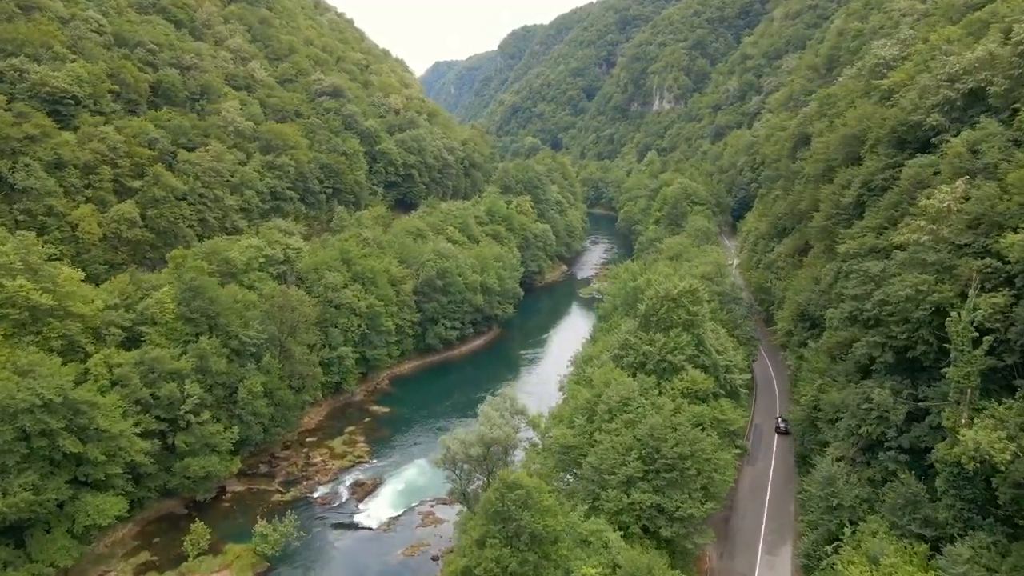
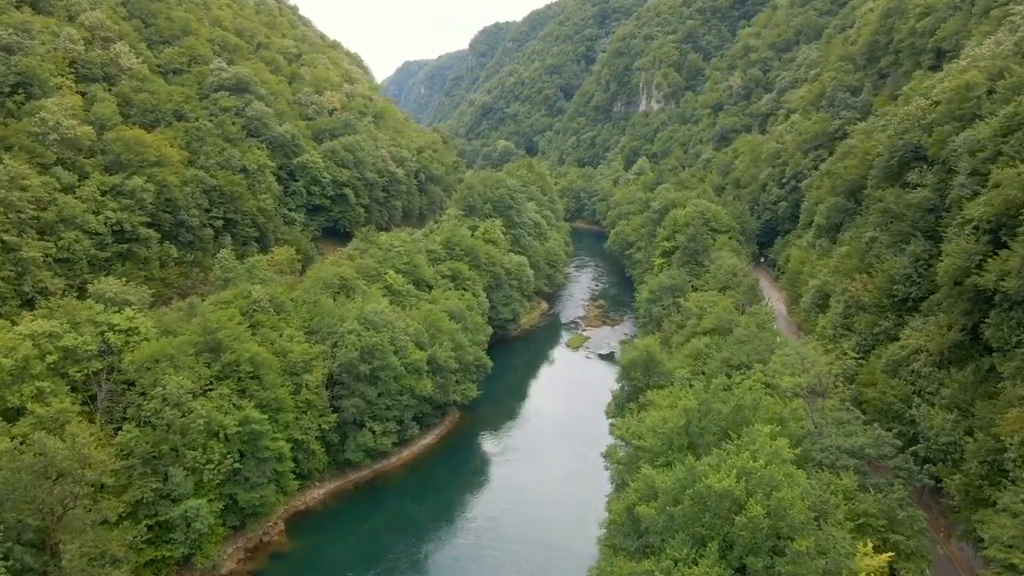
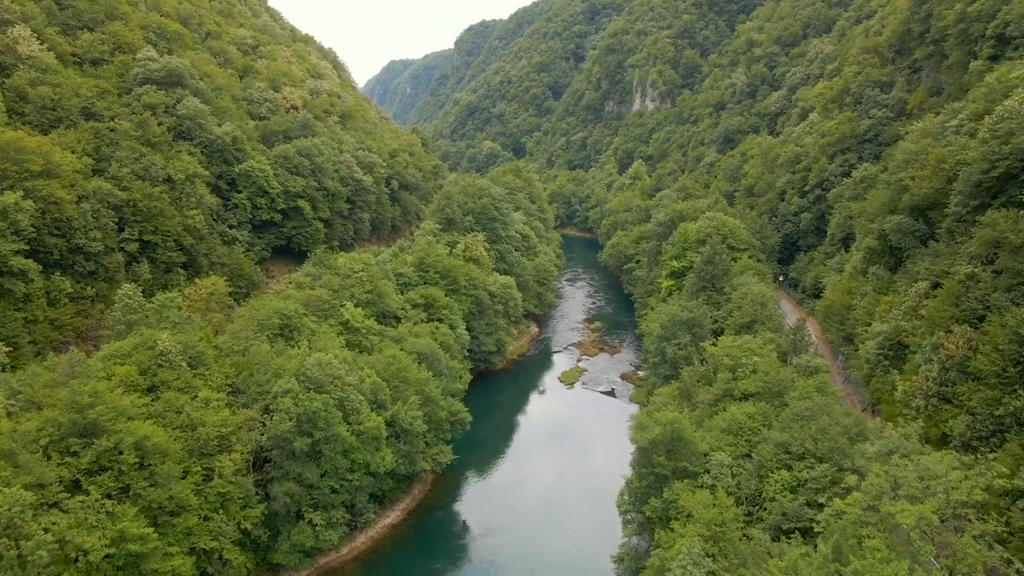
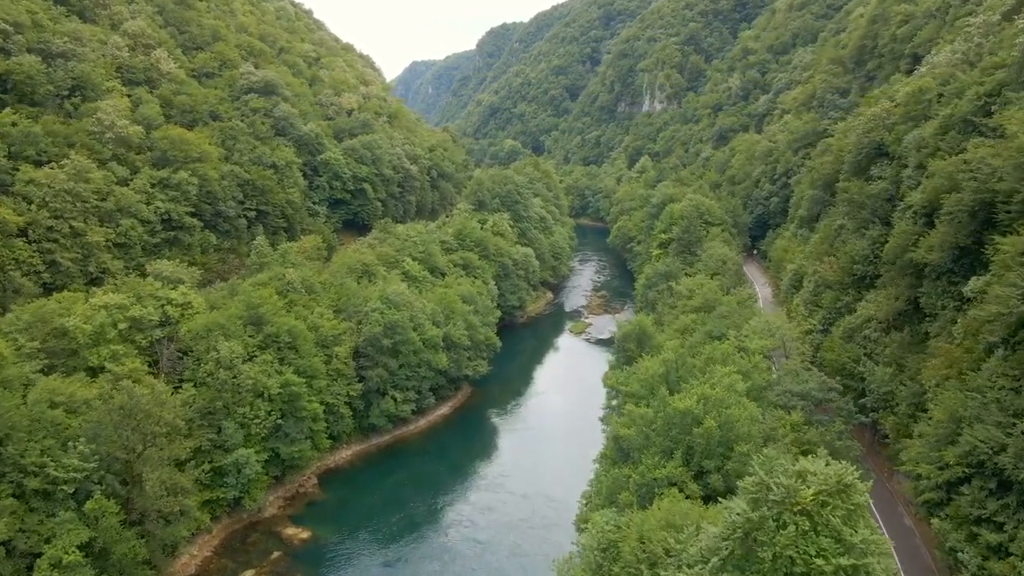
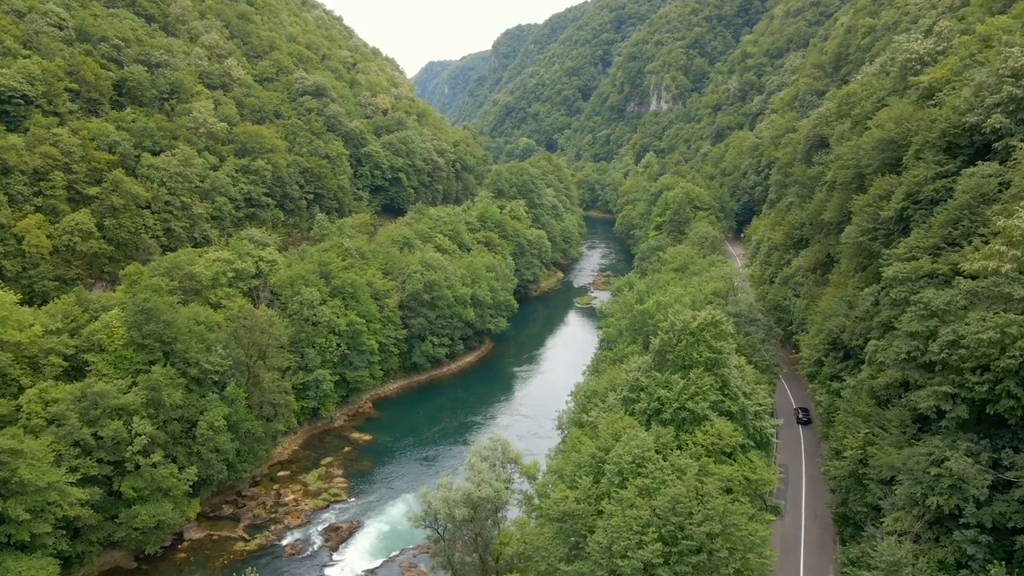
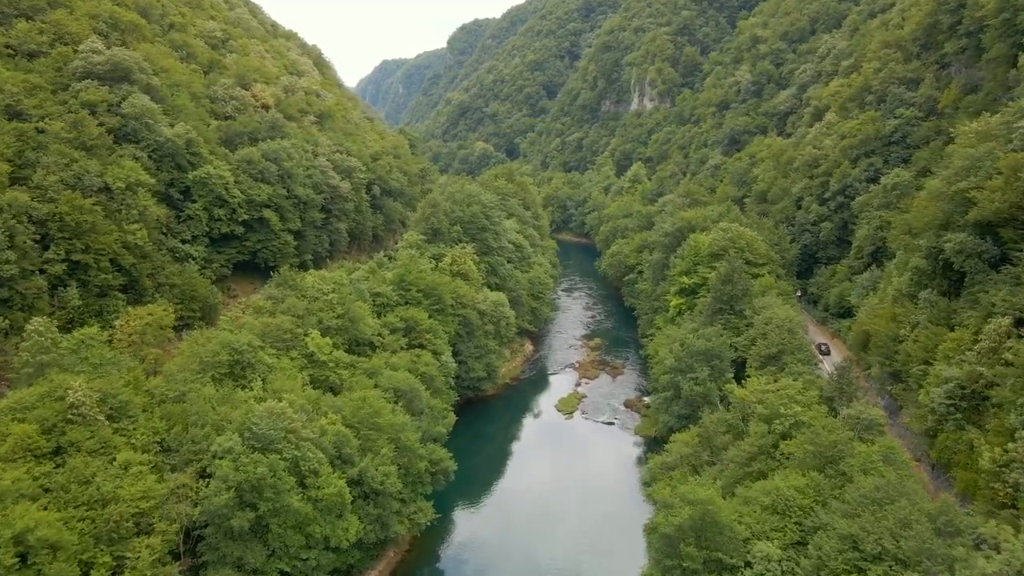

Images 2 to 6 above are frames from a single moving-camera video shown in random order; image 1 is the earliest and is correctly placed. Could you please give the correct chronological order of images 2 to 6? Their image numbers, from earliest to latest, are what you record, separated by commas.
5, 4, 2, 3, 6
